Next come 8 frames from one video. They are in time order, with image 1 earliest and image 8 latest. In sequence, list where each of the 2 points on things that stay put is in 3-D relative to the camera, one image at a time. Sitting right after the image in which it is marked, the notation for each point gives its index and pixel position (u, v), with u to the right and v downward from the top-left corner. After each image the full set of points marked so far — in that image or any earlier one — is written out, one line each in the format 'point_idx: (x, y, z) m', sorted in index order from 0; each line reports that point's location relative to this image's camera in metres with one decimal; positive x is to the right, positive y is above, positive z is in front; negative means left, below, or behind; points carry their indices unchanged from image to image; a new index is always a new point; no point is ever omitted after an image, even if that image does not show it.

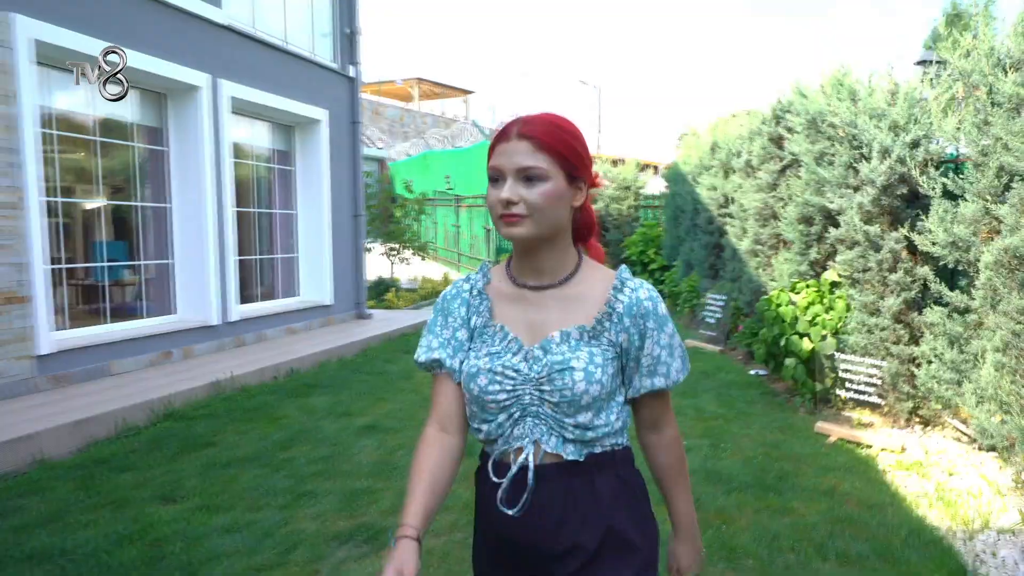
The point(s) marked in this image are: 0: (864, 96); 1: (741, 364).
0: (+2.6, +1.4, +5.3) m
1: (+2.3, -0.8, +7.4) m
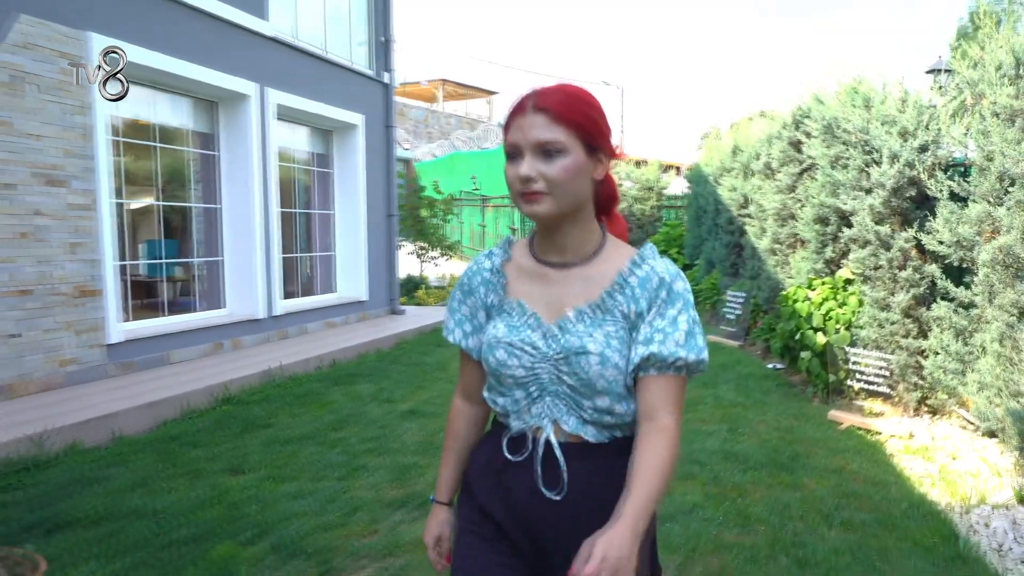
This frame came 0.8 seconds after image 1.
0: (+2.8, +1.4, +5.6) m
1: (+2.7, -0.7, +7.8) m
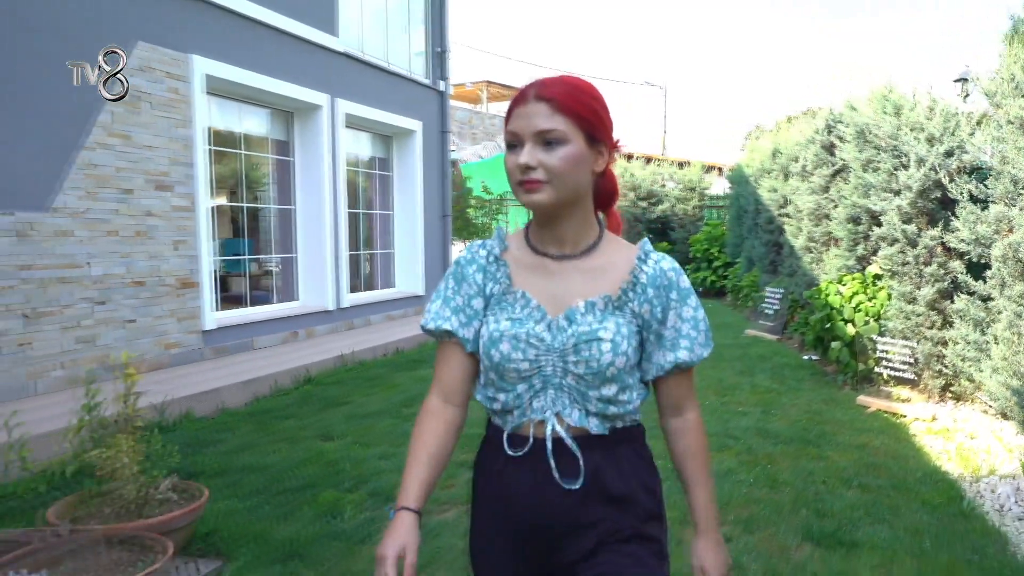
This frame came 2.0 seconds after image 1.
0: (+3.3, +1.5, +6.0) m
1: (+3.2, -0.7, +8.2) m
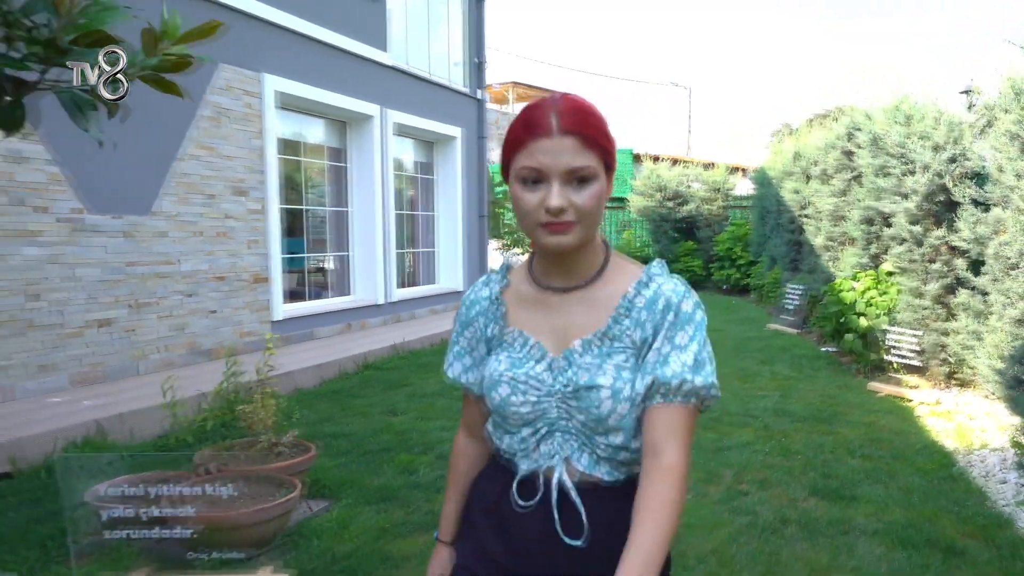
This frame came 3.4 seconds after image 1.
0: (+3.7, +1.5, +6.6) m
1: (+3.7, -0.7, +8.7) m
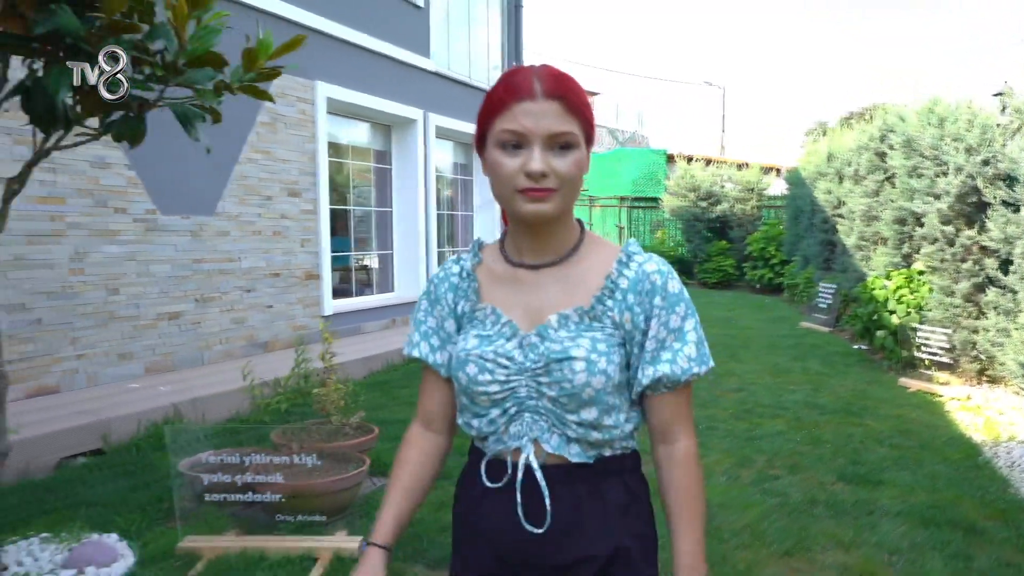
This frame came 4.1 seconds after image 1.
0: (+4.1, +1.5, +6.7) m
1: (+4.1, -0.6, +8.9) m
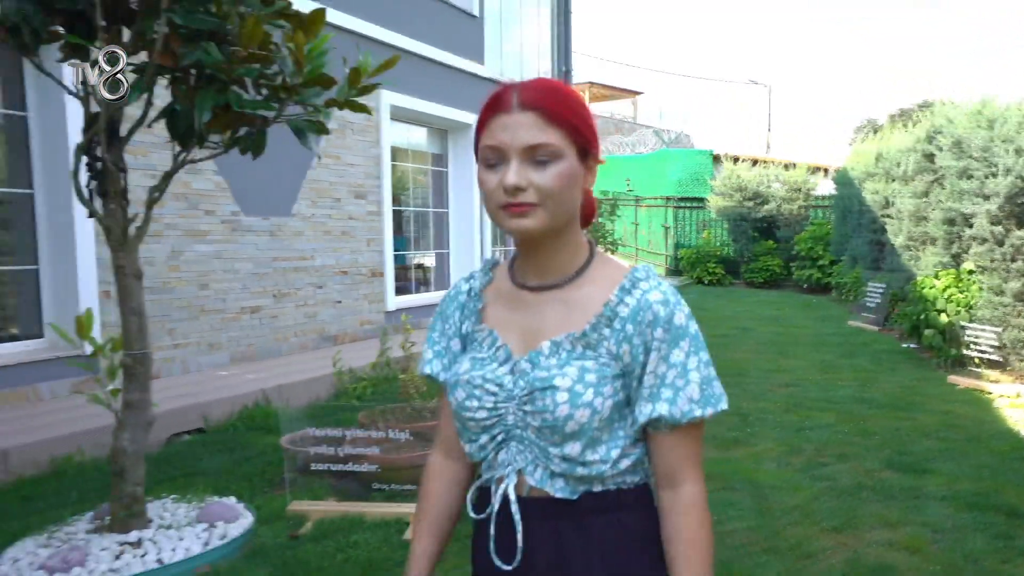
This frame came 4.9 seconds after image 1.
0: (+4.6, +1.5, +6.8) m
1: (+4.8, -0.6, +9.0) m
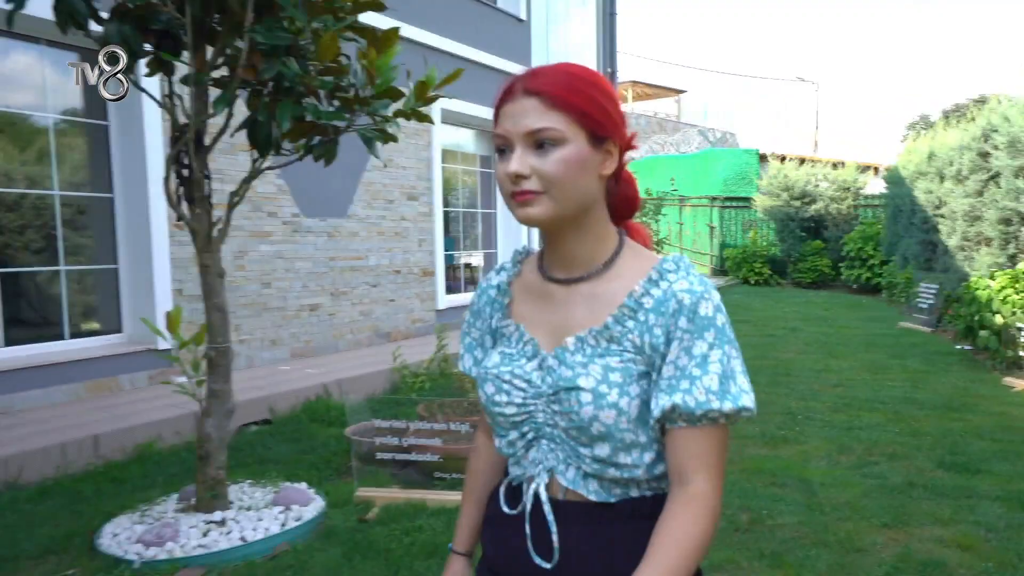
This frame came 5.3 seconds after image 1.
0: (+5.1, +1.5, +6.7) m
1: (+5.3, -0.6, +8.9) m
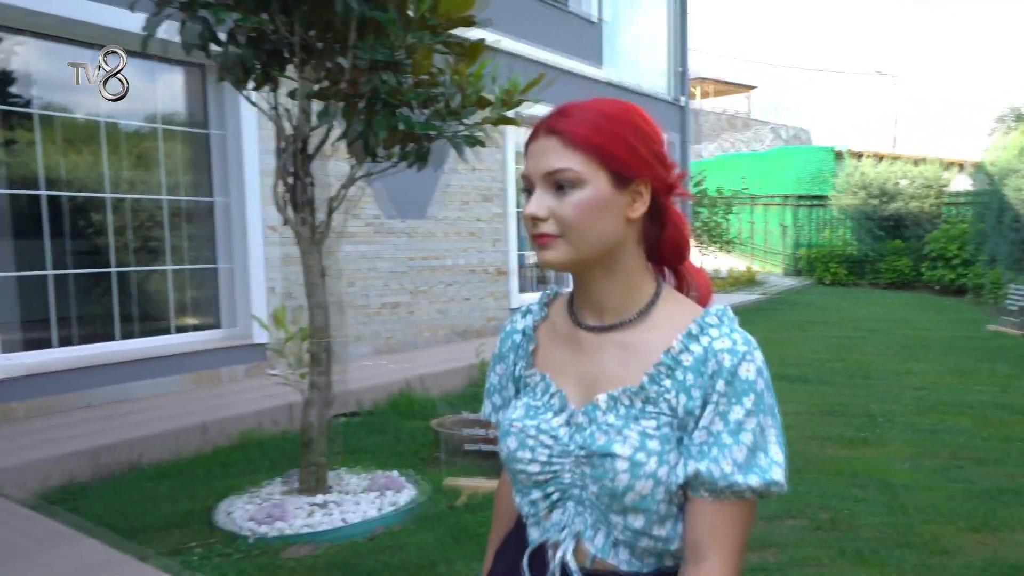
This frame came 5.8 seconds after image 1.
0: (+5.7, +1.5, +6.4) m
1: (+6.2, -0.7, +8.5) m
